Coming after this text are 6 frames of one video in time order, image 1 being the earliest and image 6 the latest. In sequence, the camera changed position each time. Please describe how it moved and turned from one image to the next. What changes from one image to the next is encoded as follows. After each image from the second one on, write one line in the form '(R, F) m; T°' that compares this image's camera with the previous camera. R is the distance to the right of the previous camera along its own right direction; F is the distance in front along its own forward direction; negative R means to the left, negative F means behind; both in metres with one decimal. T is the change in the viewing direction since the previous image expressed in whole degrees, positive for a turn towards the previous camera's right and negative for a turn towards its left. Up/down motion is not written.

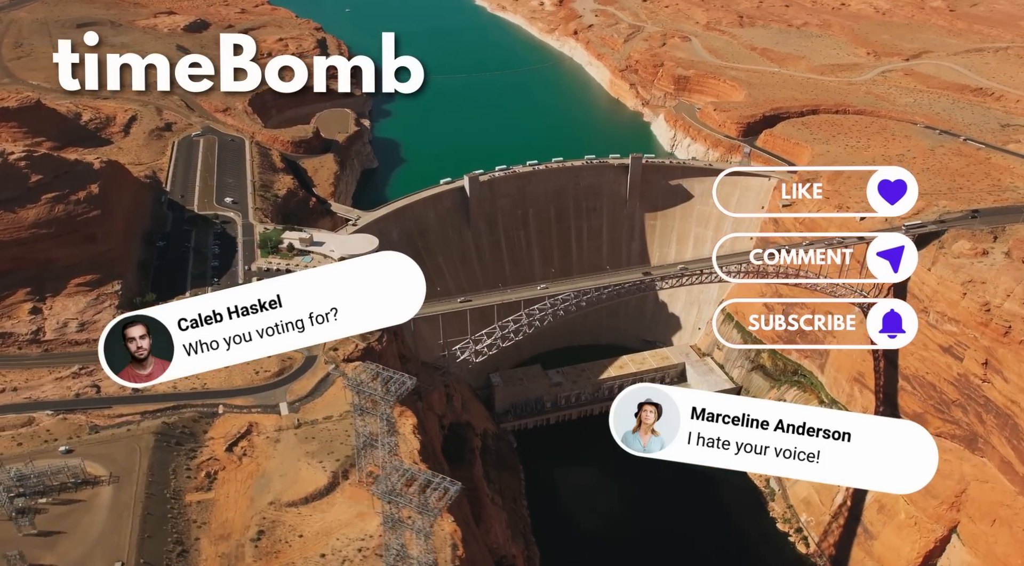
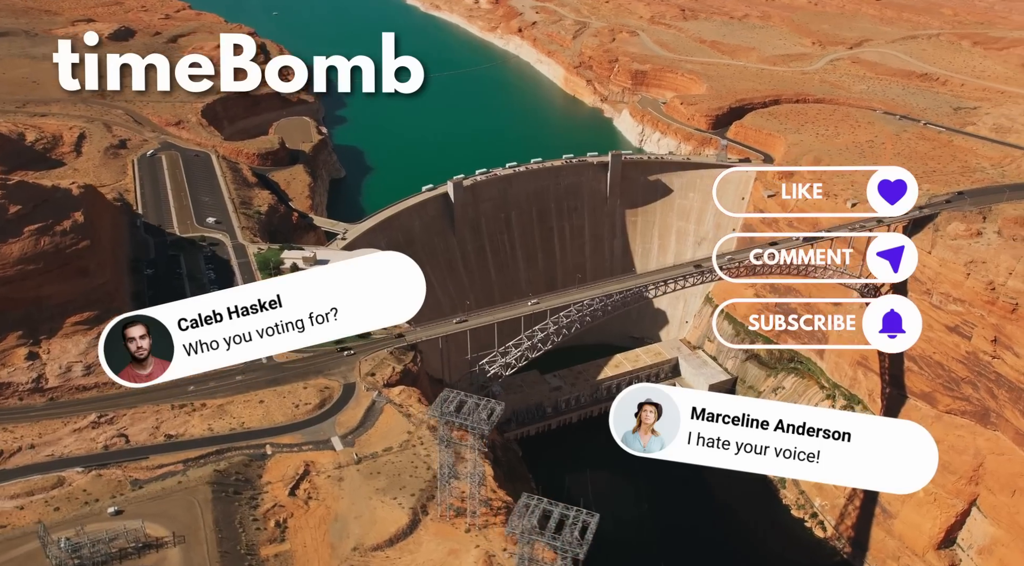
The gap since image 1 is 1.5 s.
(-6.0, +1.7) m; +5°
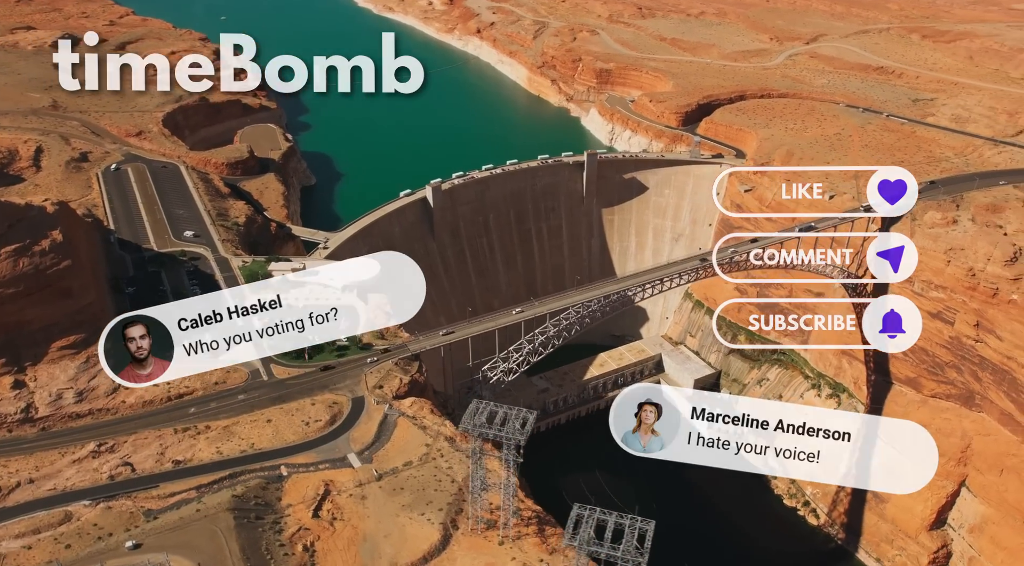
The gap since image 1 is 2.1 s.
(-2.7, +0.5) m; +3°
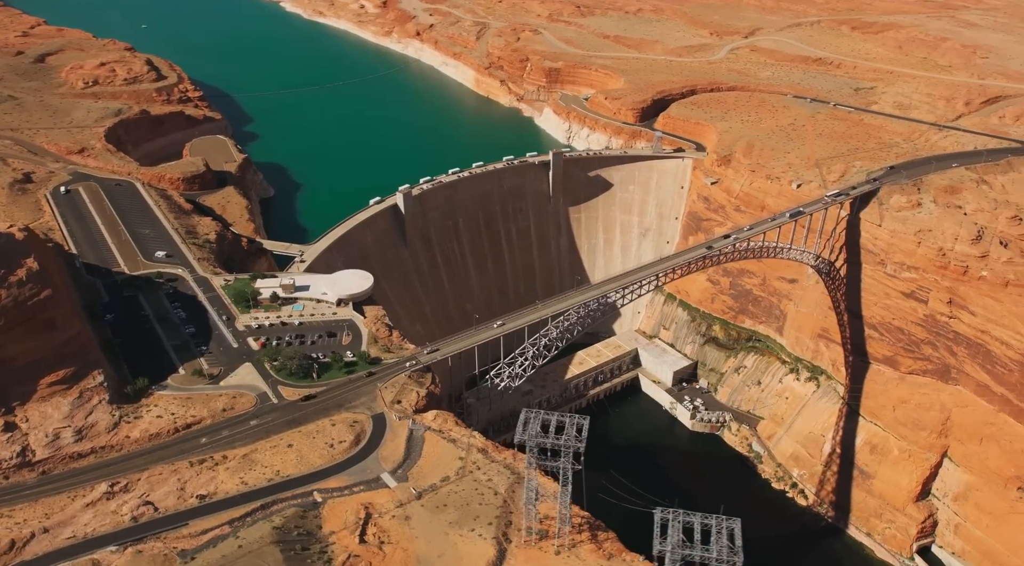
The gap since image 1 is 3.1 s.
(-4.1, +0.6) m; +5°
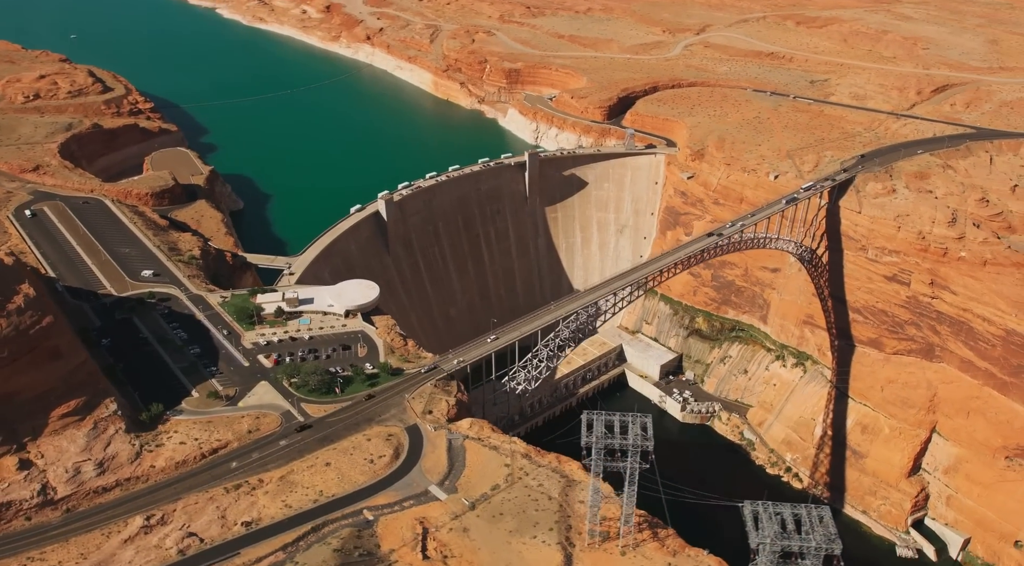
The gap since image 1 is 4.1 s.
(-4.2, +0.4) m; +4°
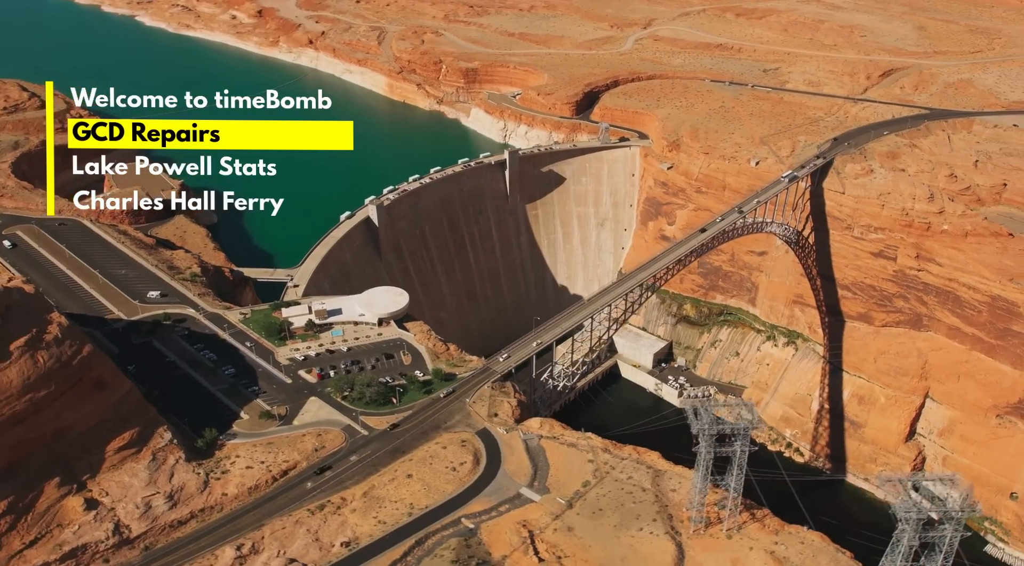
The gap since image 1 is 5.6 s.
(-6.4, +0.3) m; +5°
